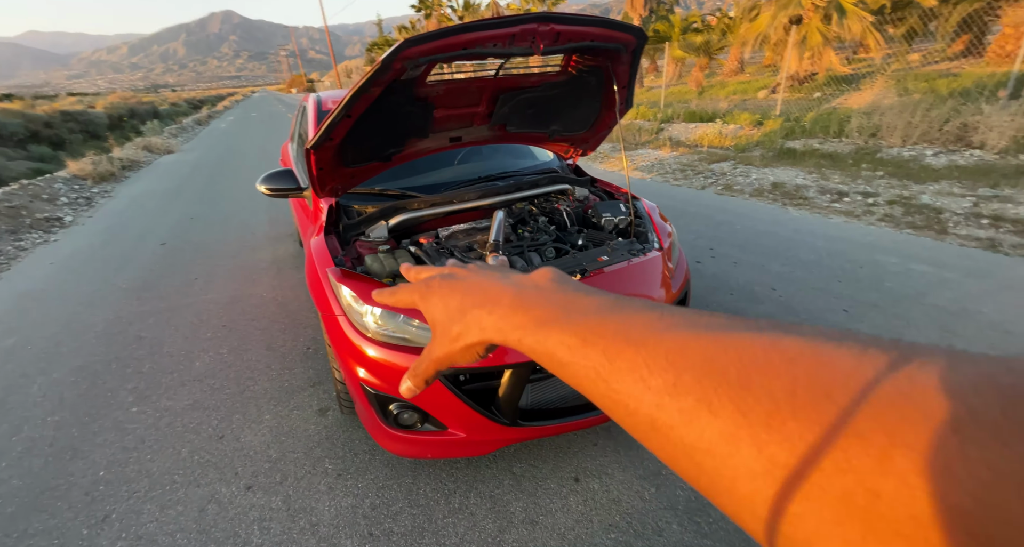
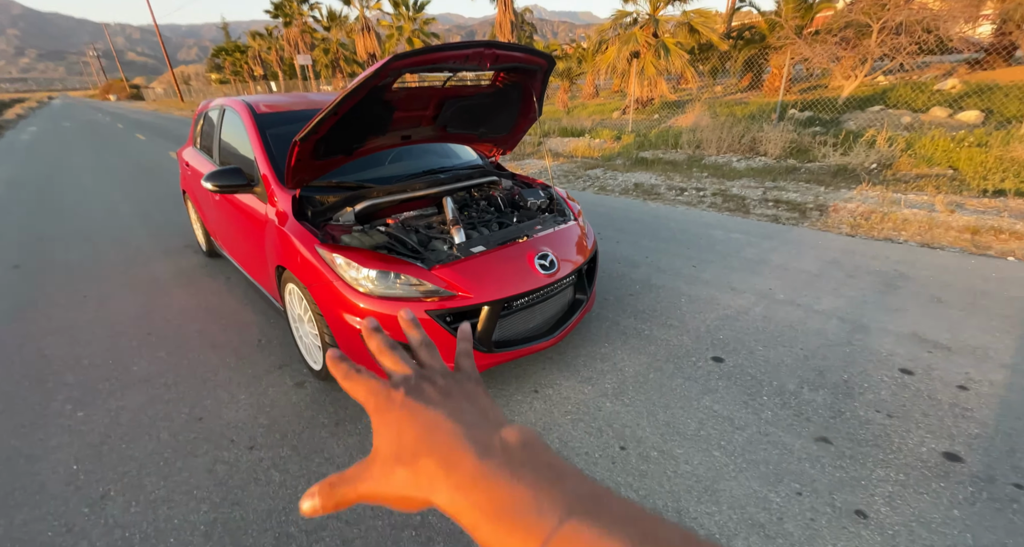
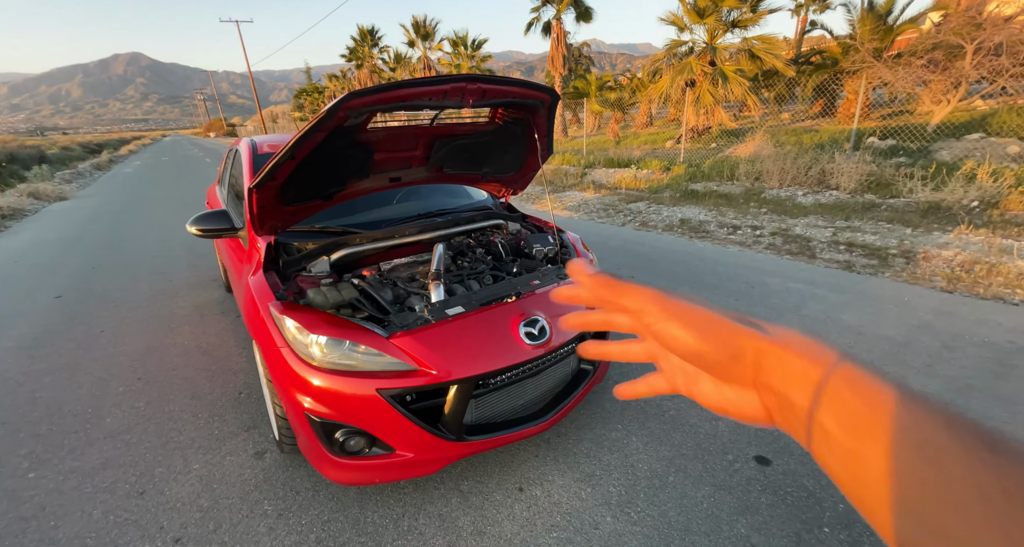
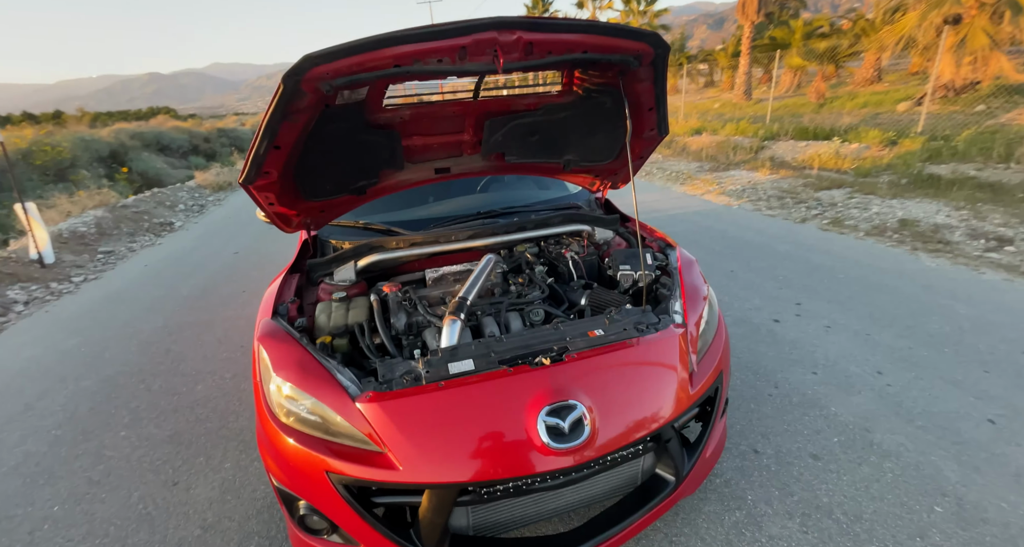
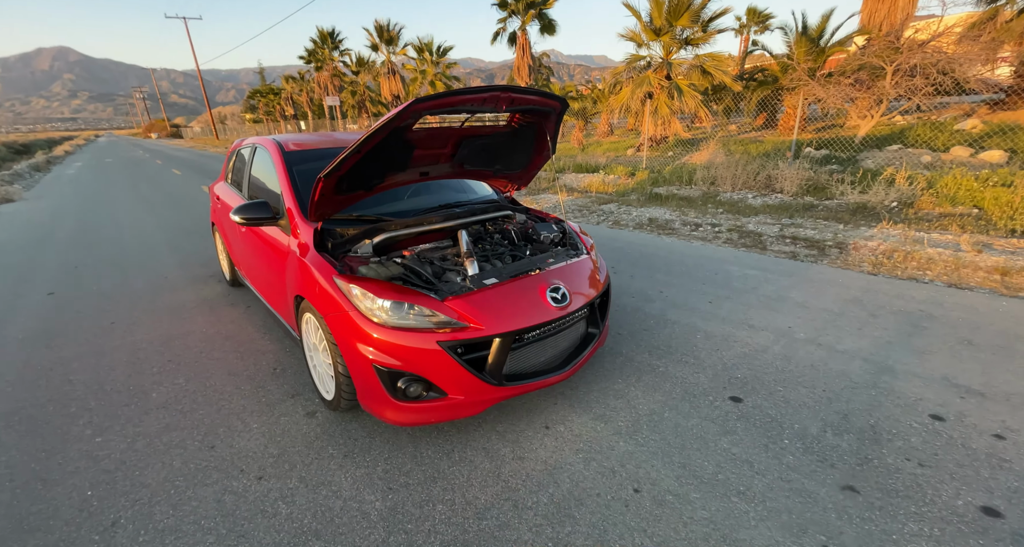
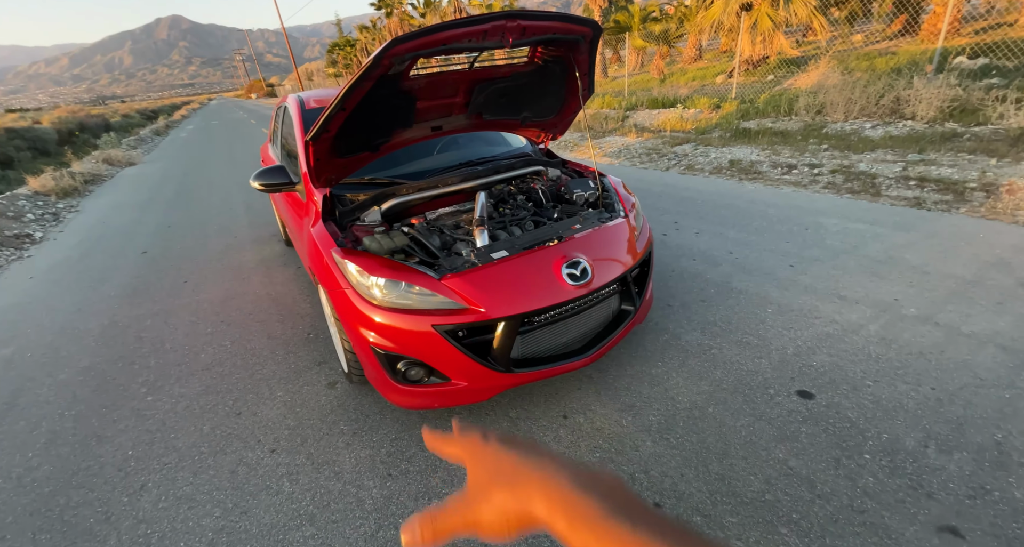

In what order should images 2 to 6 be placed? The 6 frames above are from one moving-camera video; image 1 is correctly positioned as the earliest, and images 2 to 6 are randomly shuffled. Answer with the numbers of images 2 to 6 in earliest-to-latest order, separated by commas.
6, 2, 5, 3, 4
